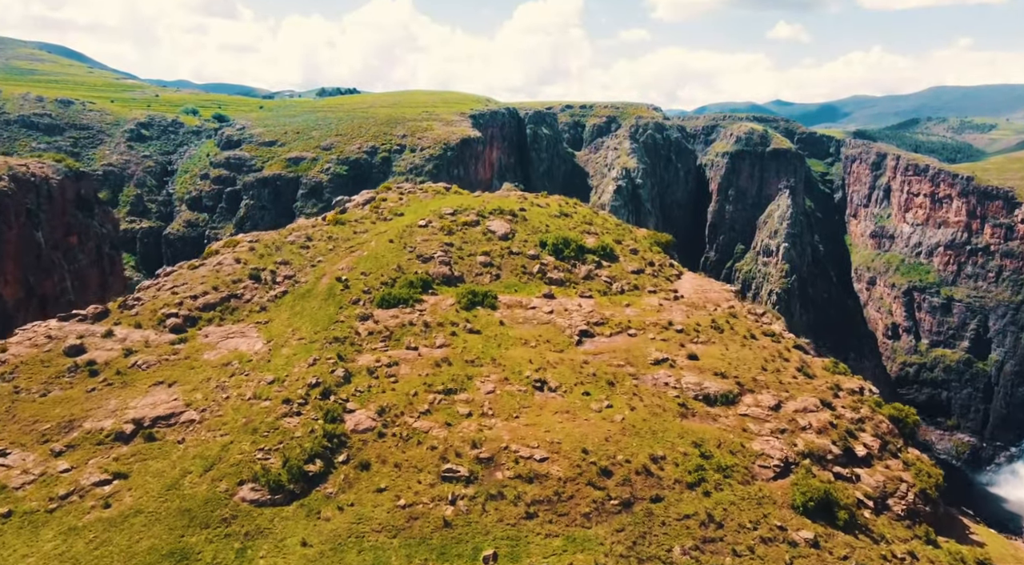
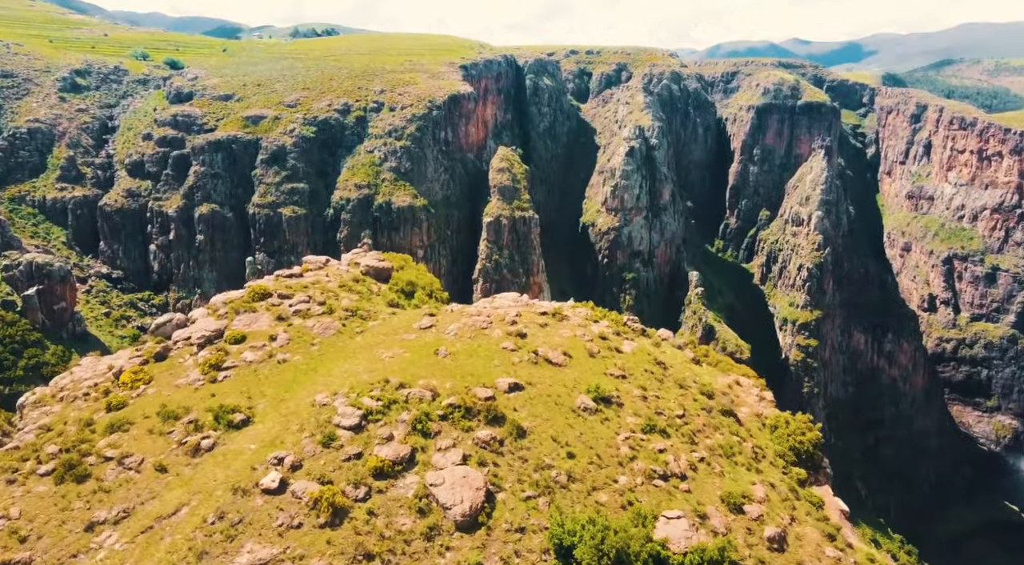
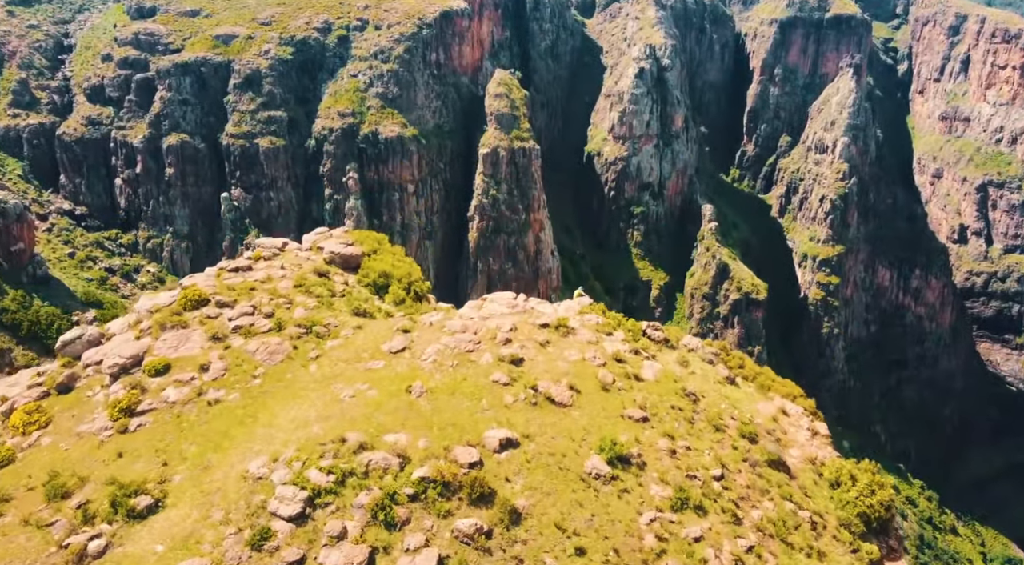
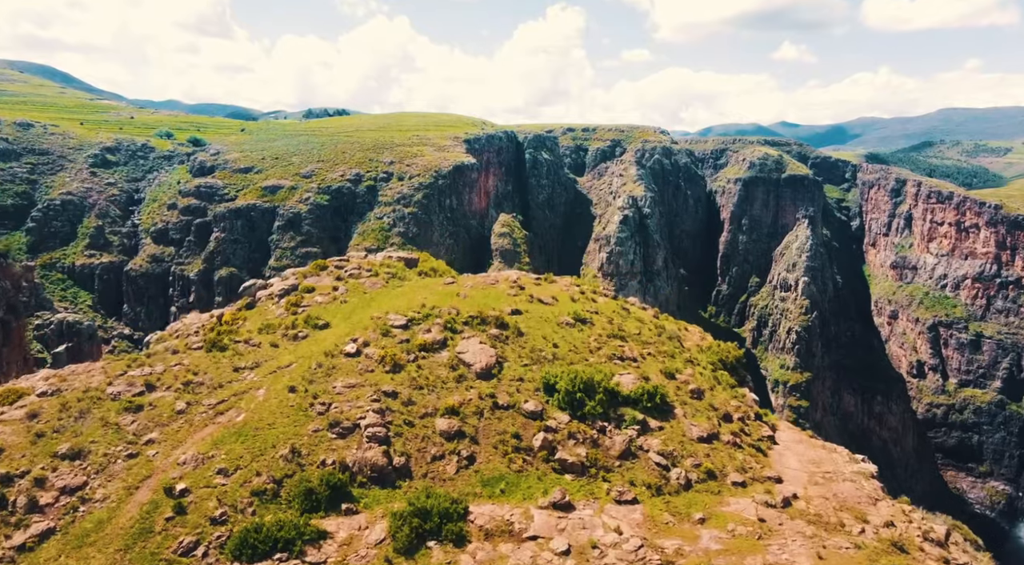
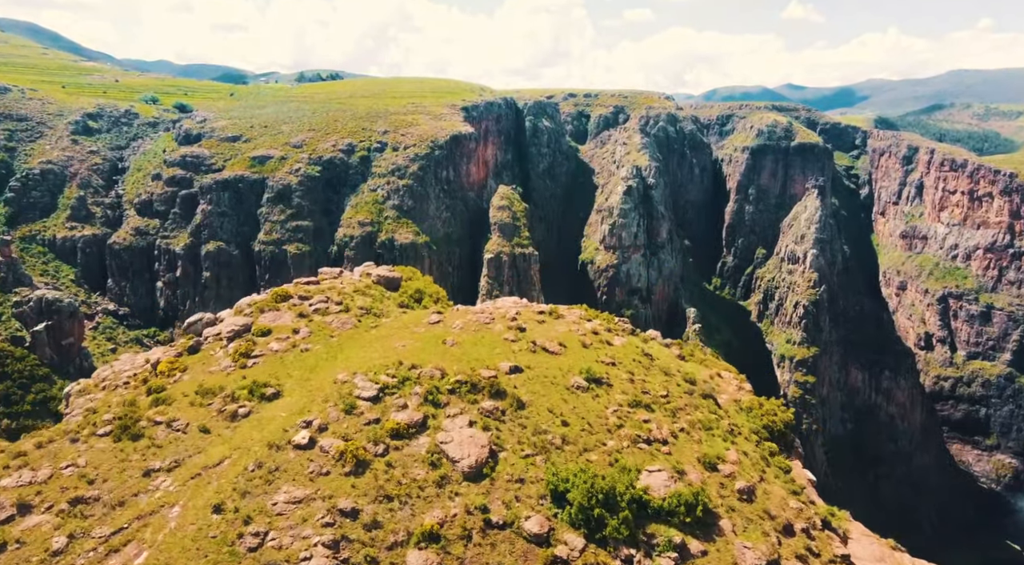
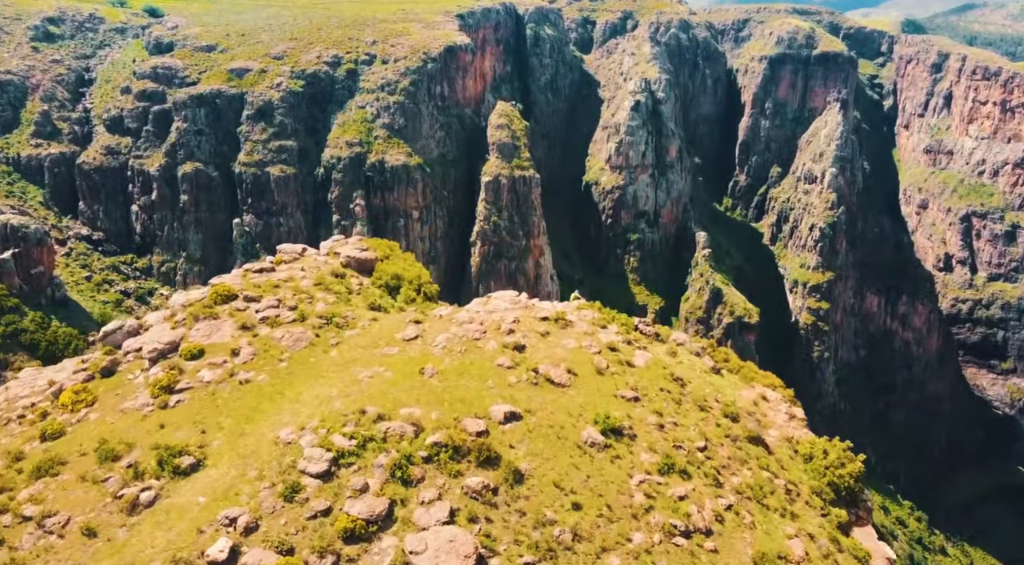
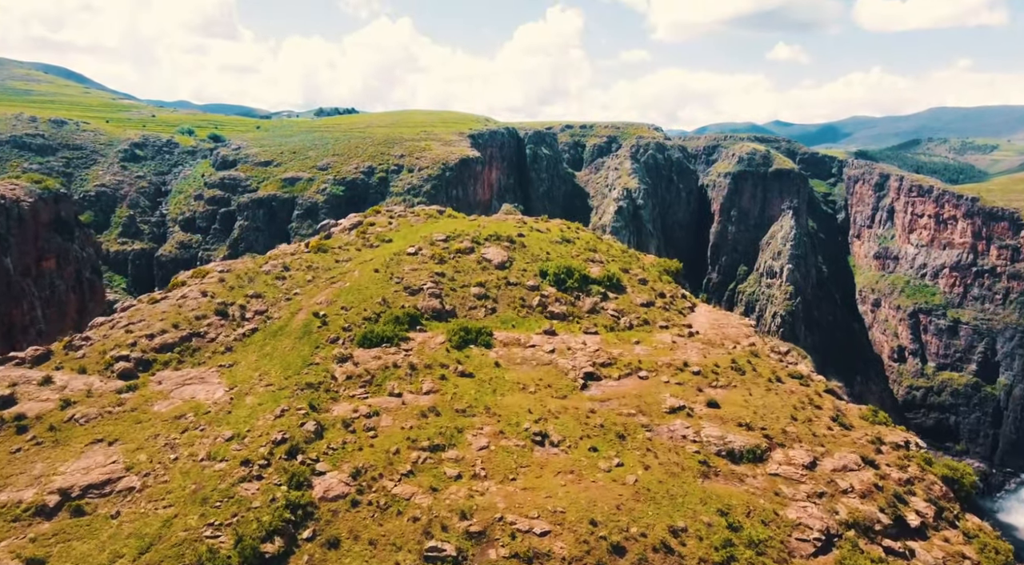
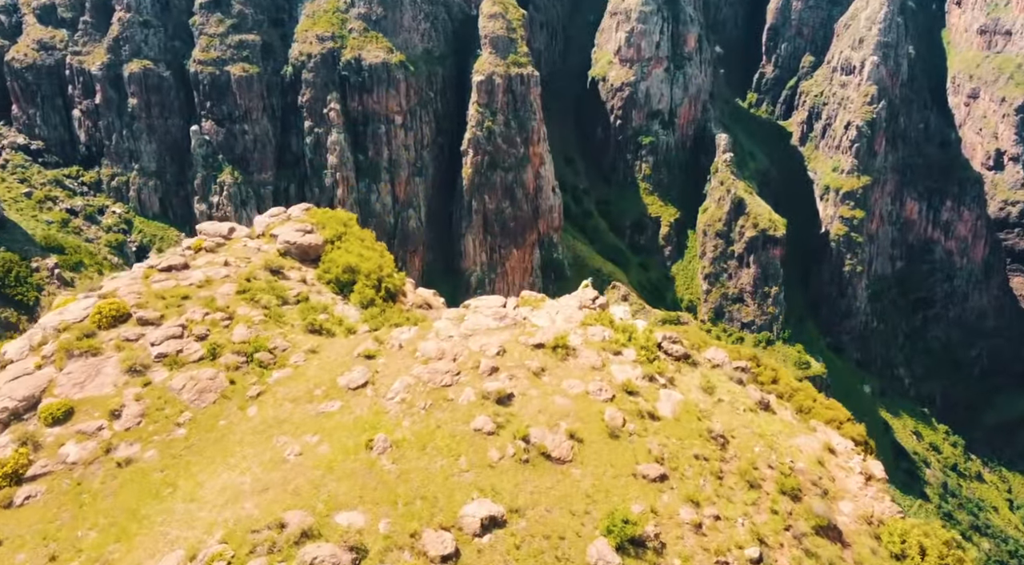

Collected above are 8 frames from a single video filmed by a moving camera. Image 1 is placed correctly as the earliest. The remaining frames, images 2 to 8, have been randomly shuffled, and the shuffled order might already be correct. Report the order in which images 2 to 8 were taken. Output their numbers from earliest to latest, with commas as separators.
7, 4, 5, 2, 6, 3, 8
